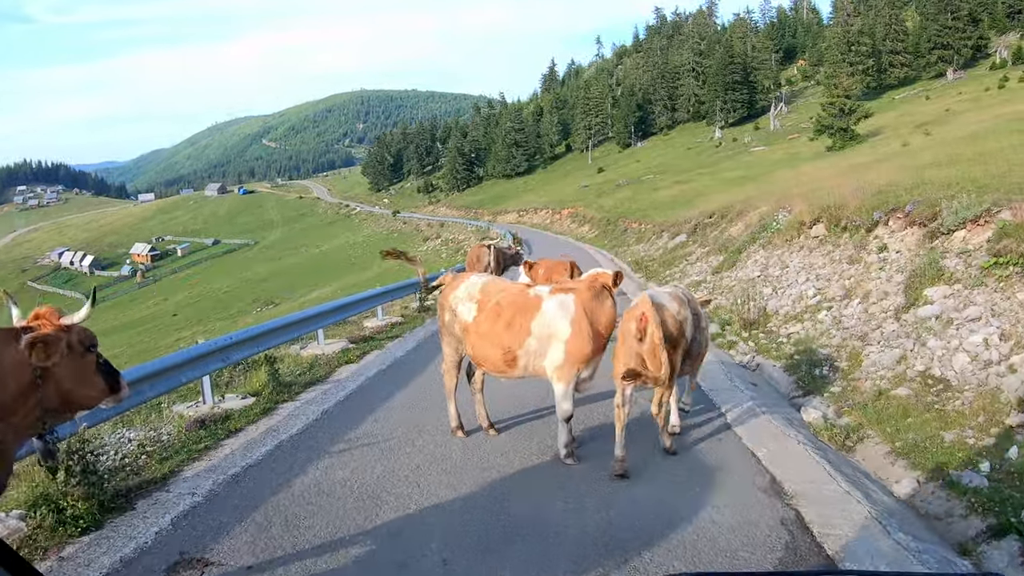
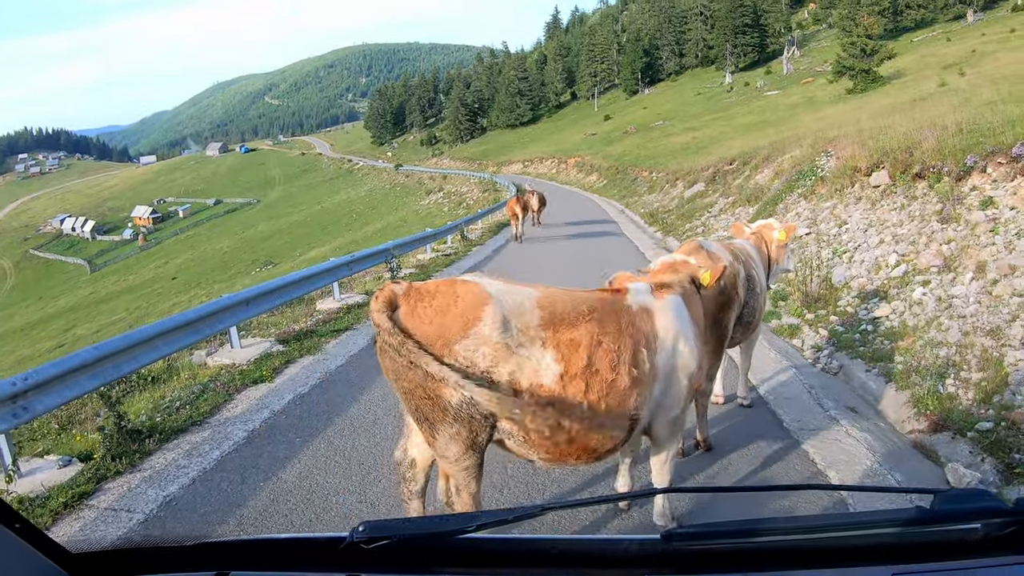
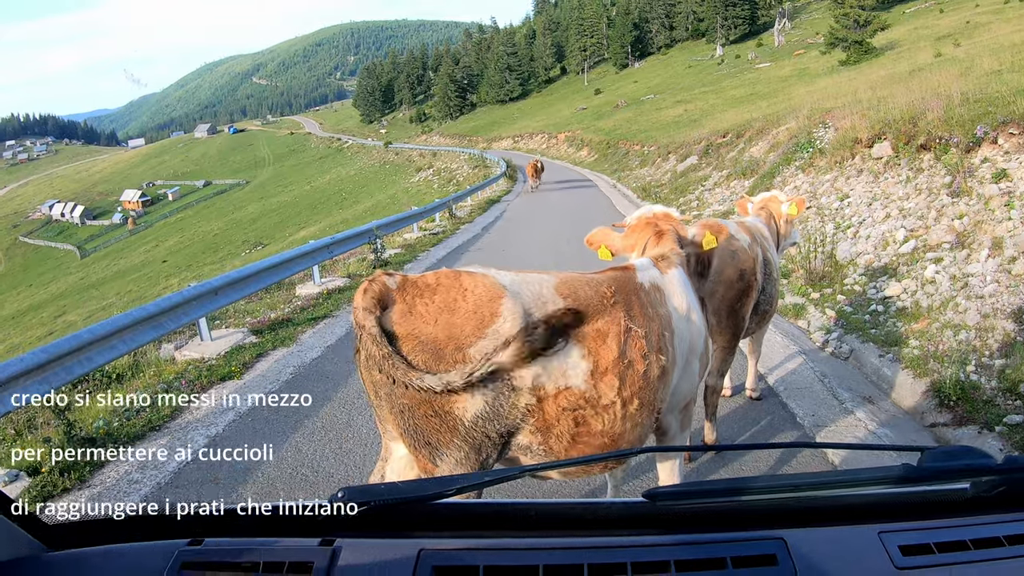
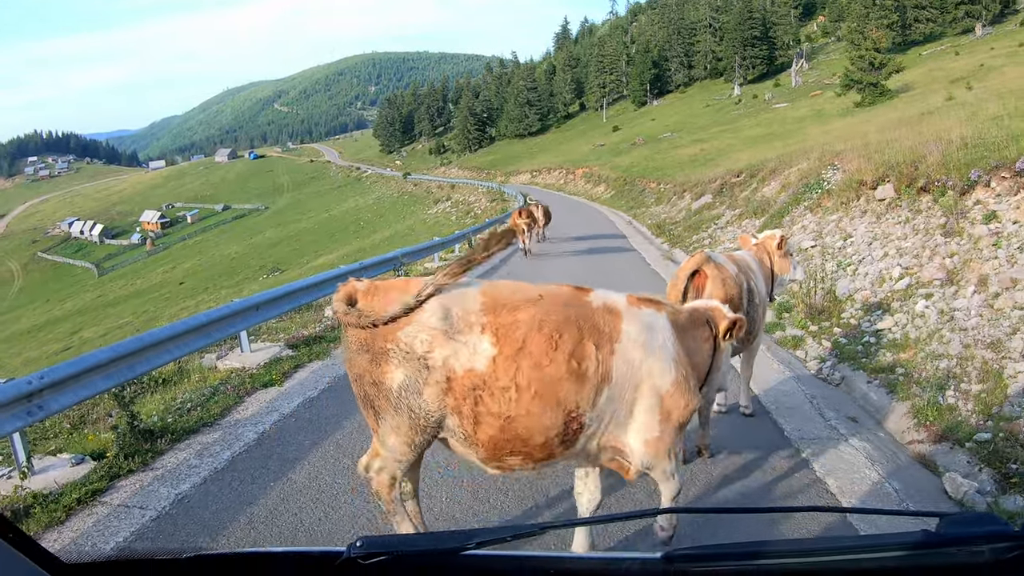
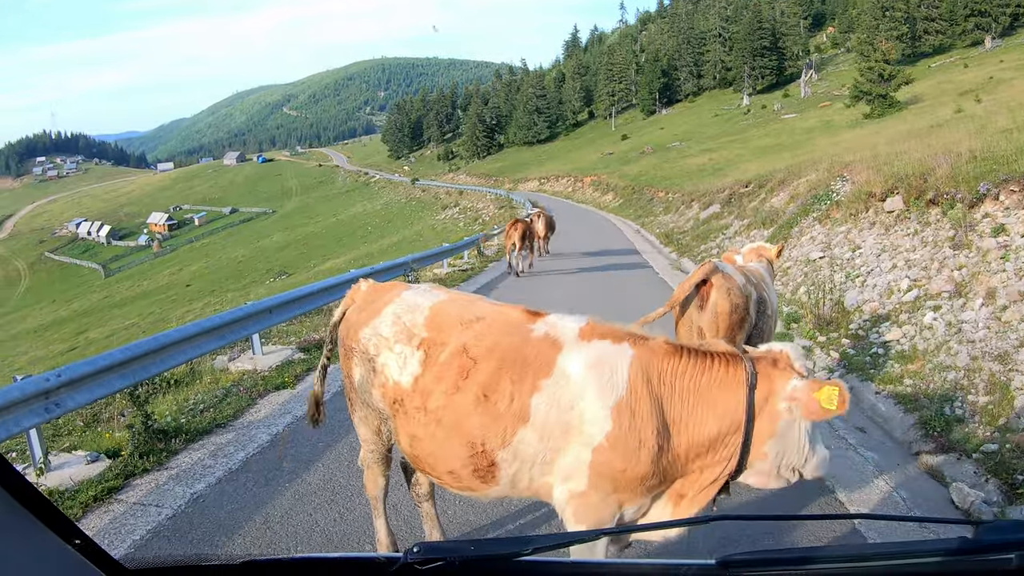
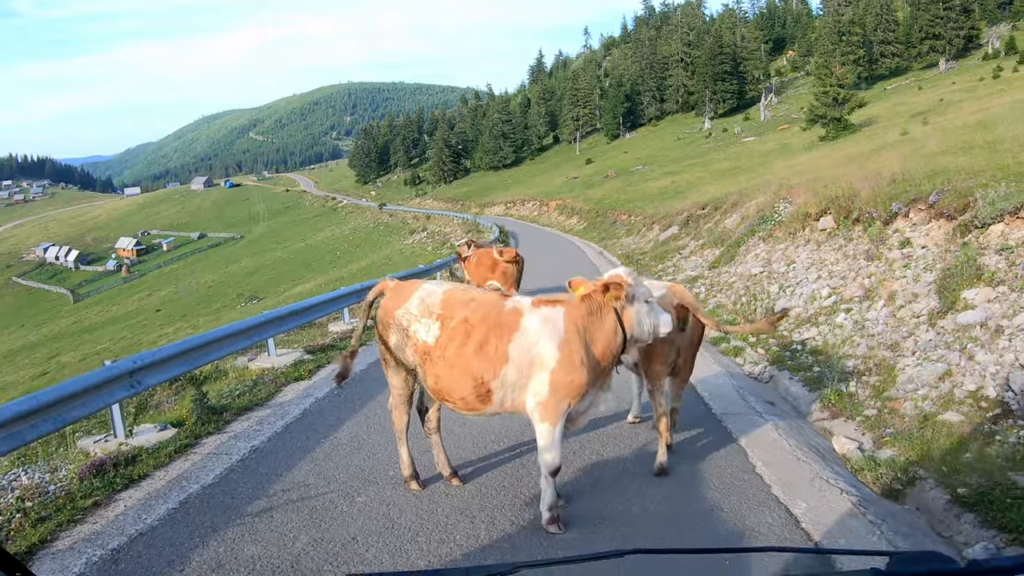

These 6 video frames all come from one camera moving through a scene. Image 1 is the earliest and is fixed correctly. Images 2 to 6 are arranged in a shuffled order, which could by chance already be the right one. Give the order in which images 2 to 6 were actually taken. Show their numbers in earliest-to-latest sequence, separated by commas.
6, 5, 4, 2, 3
